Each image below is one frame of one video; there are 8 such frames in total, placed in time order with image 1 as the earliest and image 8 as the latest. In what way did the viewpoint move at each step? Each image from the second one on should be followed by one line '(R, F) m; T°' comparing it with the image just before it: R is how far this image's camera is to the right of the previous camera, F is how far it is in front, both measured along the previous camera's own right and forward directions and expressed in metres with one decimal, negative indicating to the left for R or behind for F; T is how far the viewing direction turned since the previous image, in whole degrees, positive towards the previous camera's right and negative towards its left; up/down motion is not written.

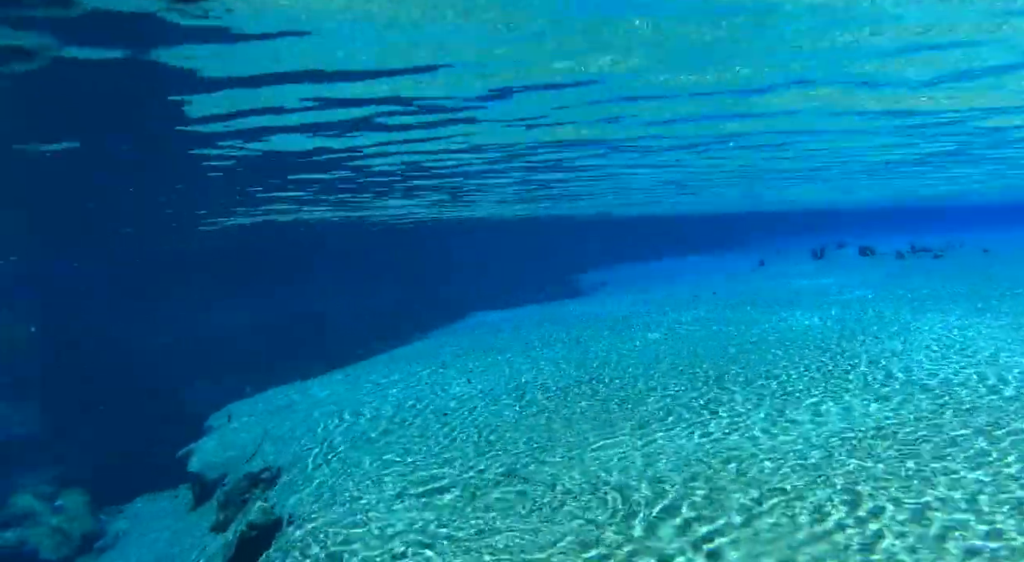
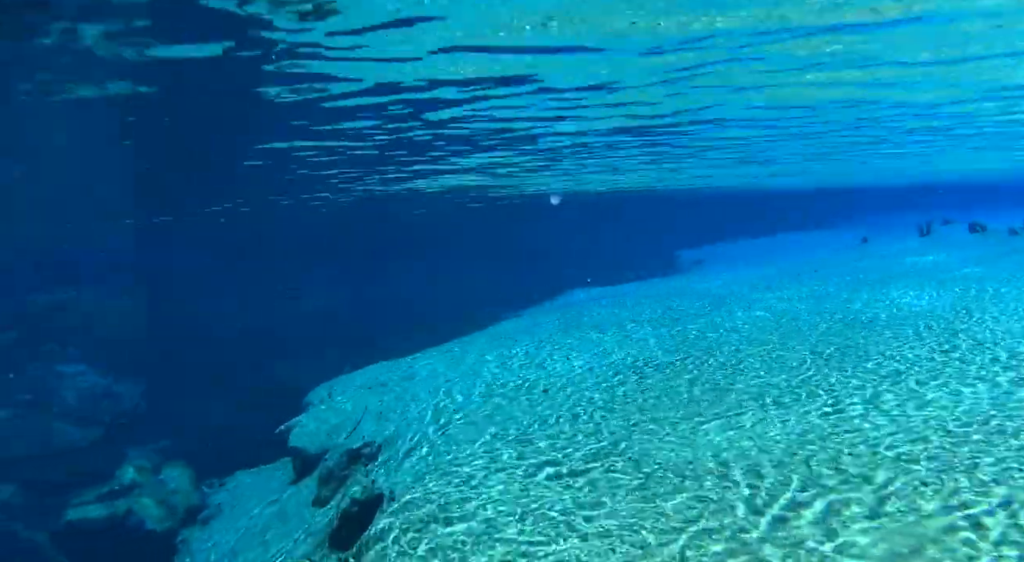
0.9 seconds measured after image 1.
(-0.5, -0.1) m; -4°
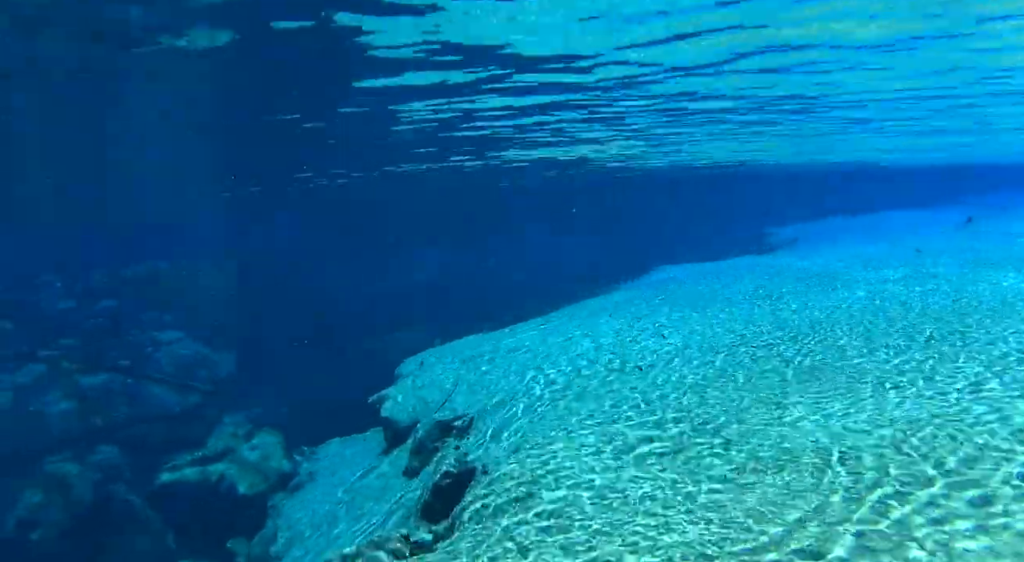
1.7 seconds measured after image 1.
(-0.7, -0.2) m; -3°
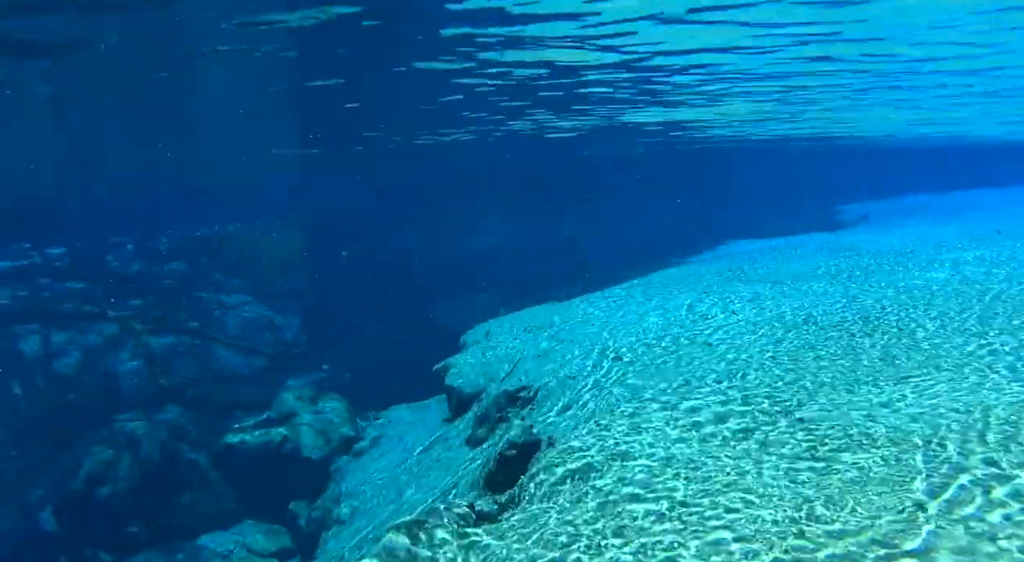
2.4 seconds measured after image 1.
(-0.1, +0.4) m; -4°
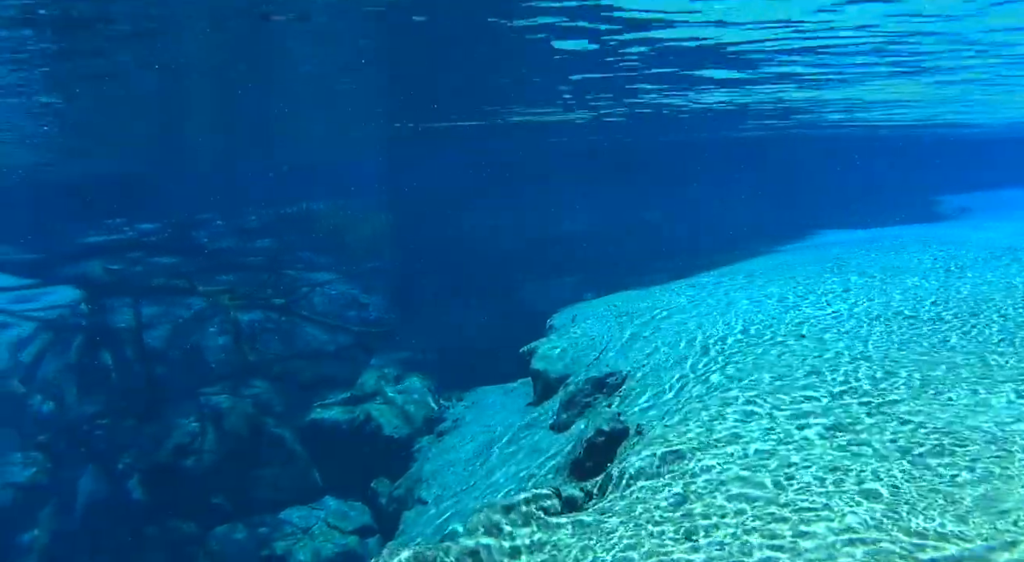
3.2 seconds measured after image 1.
(-0.1, +0.5) m; -5°
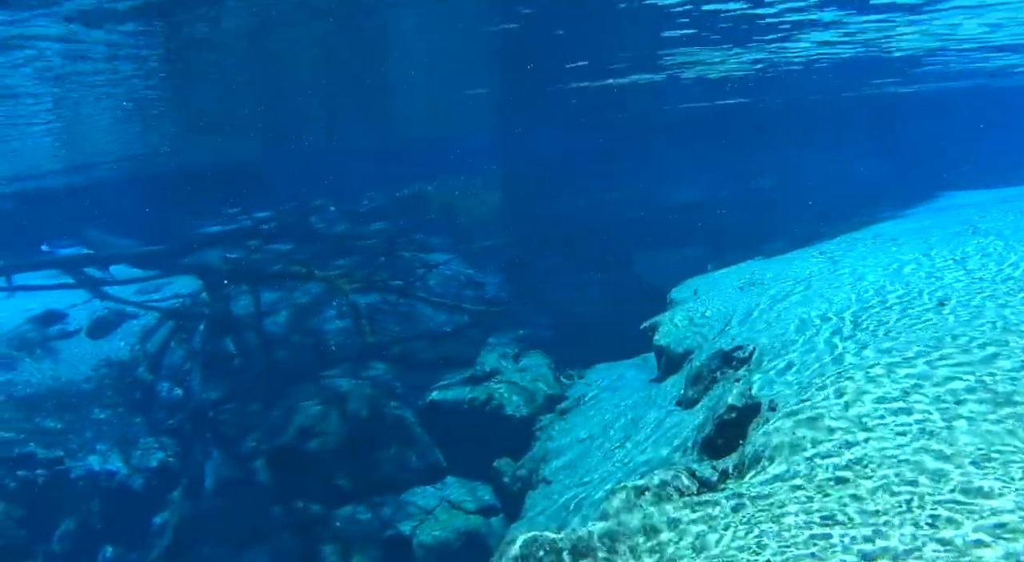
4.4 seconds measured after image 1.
(0.0, +0.5) m; -7°
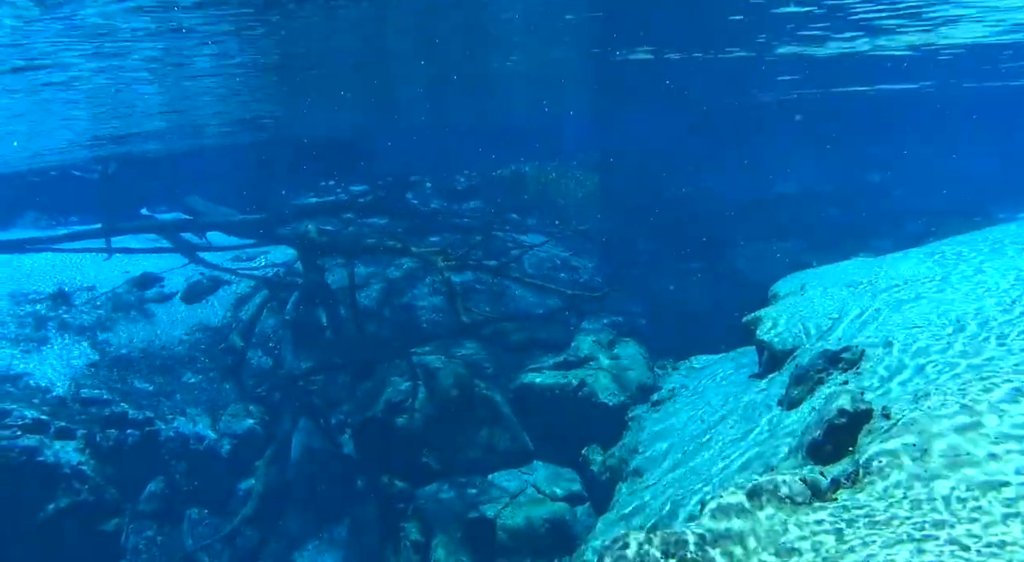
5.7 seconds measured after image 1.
(-0.1, +0.5) m; -6°
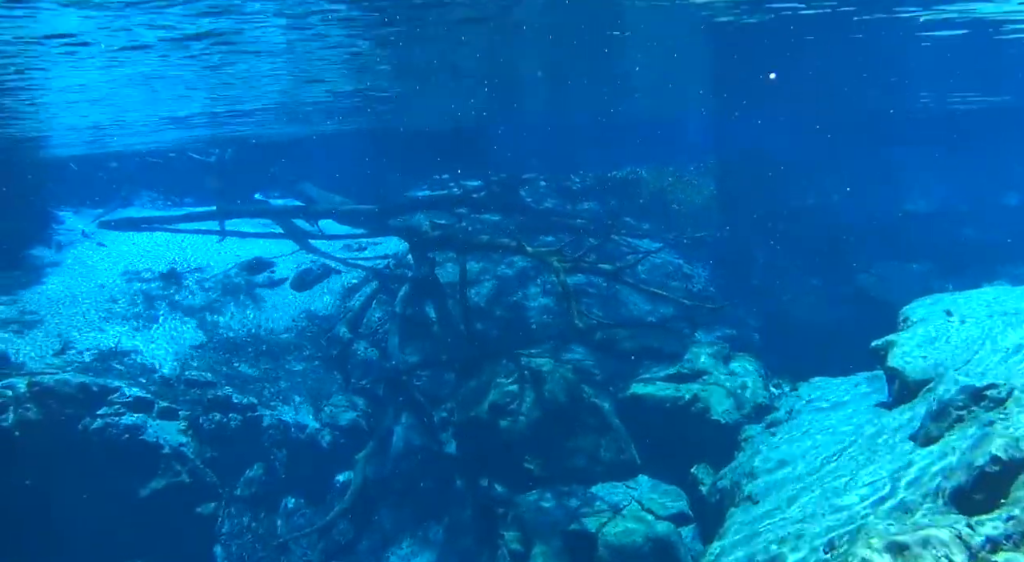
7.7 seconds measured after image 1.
(-0.2, +0.6) m; -6°
